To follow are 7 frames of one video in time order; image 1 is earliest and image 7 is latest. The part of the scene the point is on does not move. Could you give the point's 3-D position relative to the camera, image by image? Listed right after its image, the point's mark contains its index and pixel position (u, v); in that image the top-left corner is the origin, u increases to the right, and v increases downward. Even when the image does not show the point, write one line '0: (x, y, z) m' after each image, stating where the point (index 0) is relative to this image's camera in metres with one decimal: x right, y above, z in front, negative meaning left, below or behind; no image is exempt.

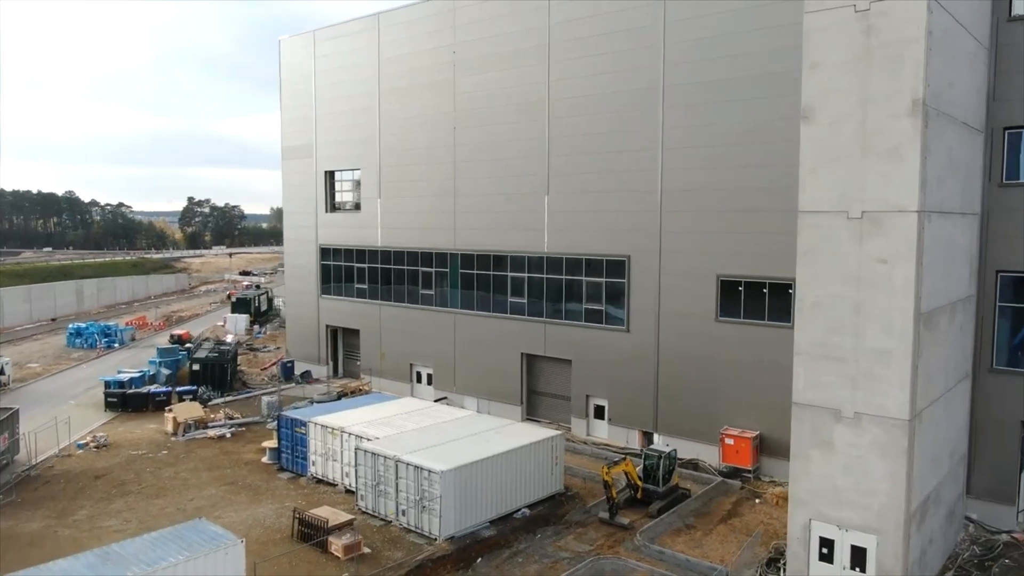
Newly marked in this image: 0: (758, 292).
0: (+6.4, -0.1, +19.0) m
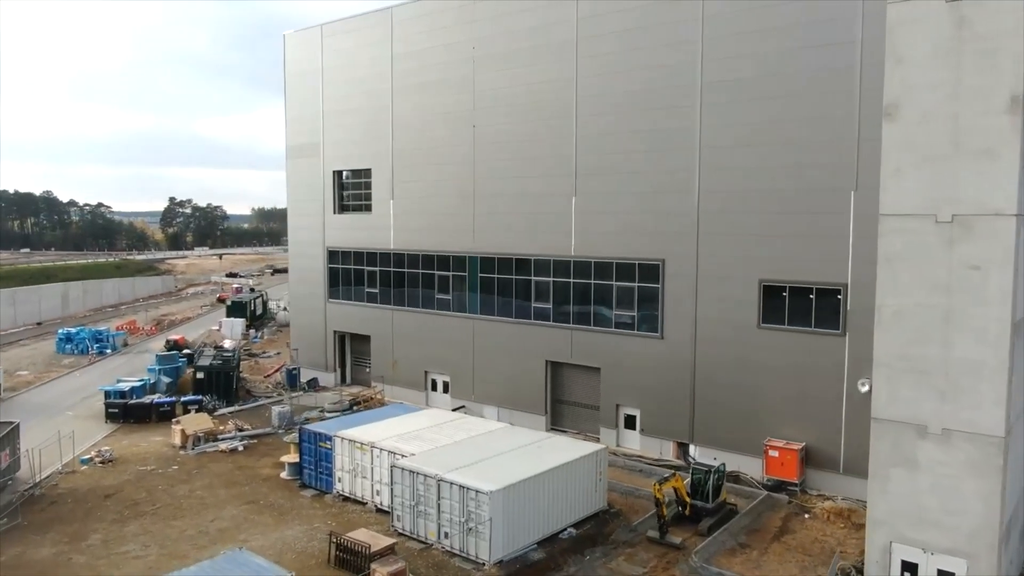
0: (+7.3, -0.3, +18.3) m
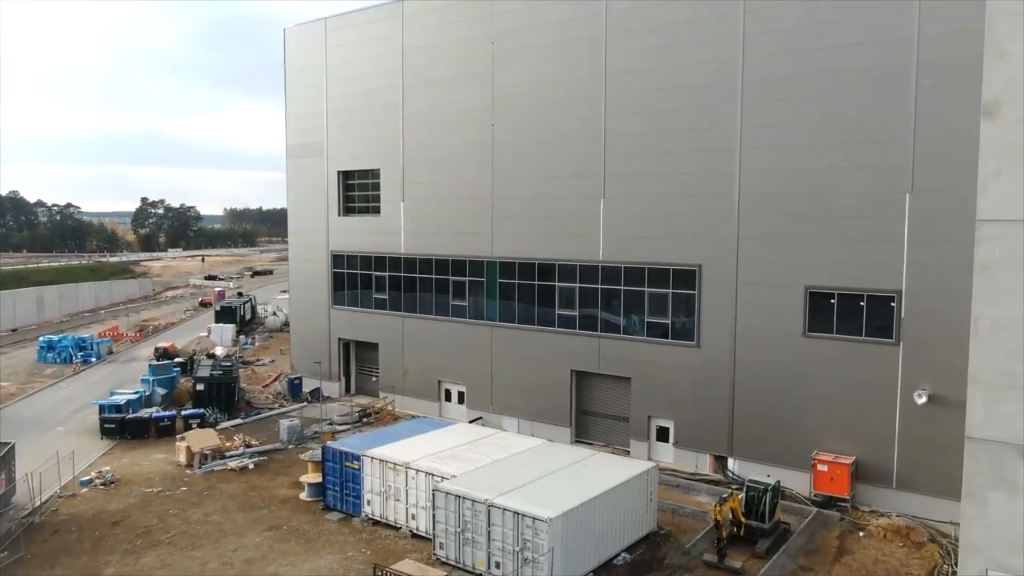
0: (+8.2, -0.4, +17.5) m
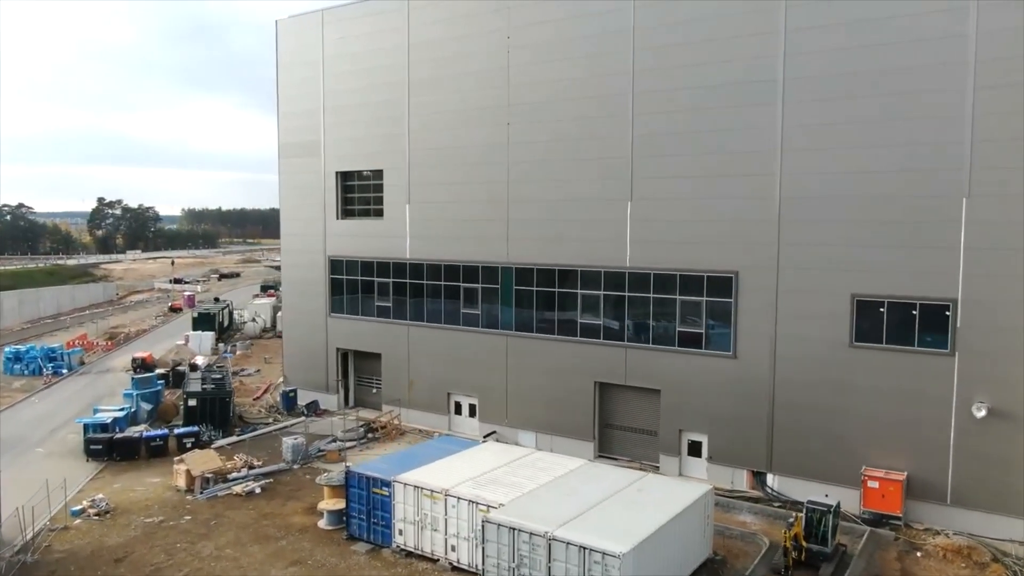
0: (+9.0, -0.6, +16.8) m
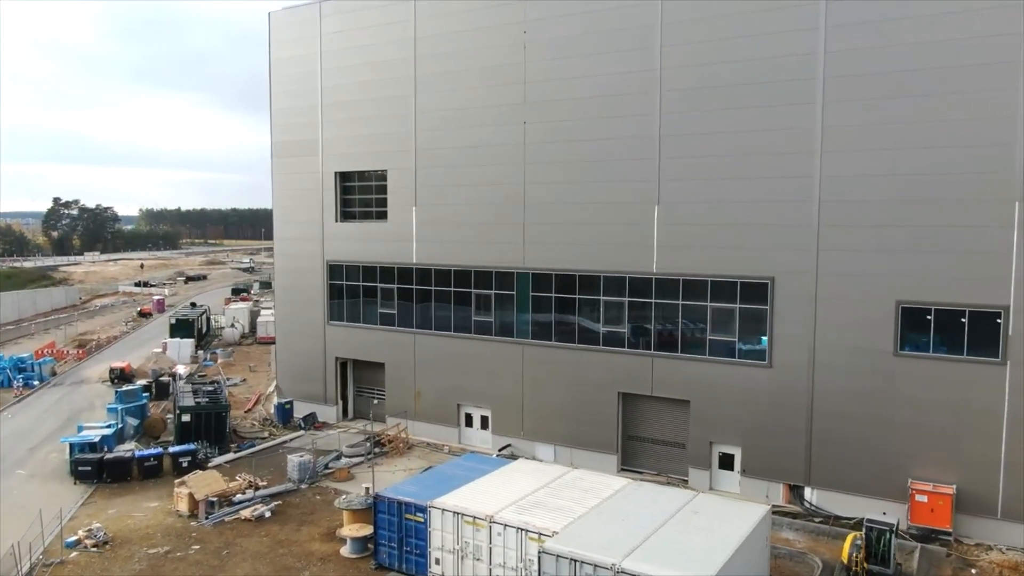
0: (+9.8, -0.8, +16.2) m
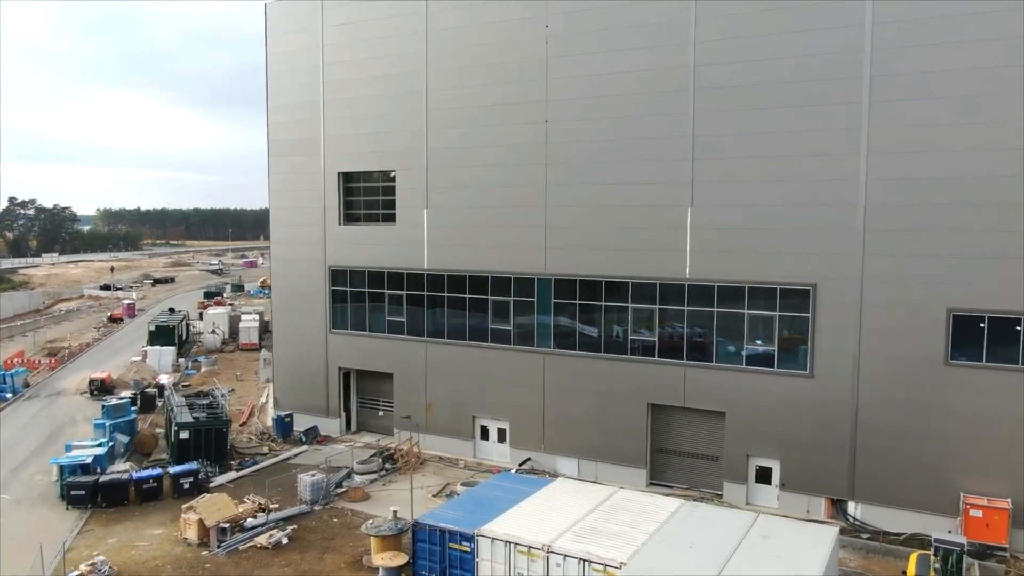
0: (+10.6, -0.9, +15.7) m
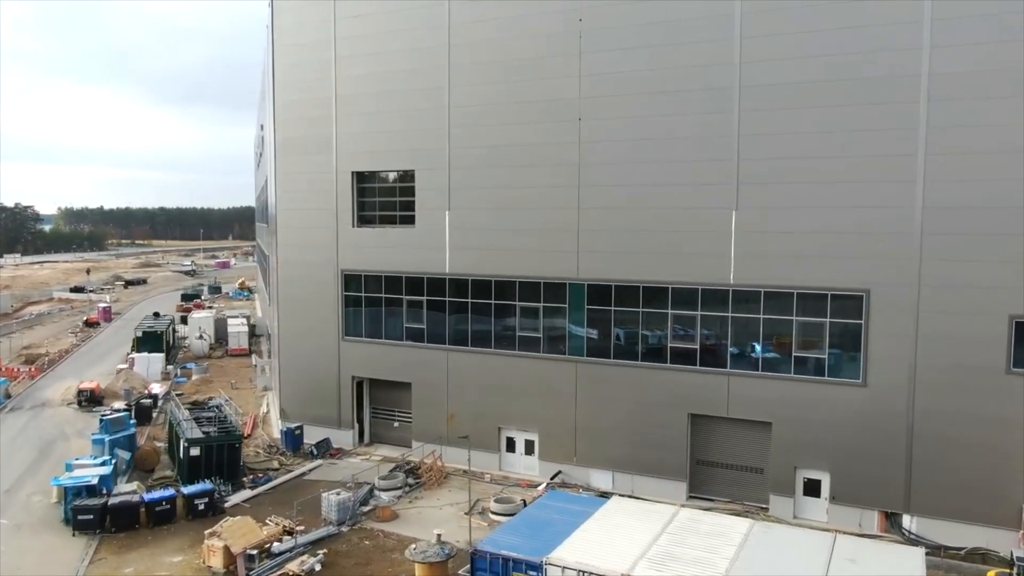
0: (+11.7, -1.0, +15.2) m
